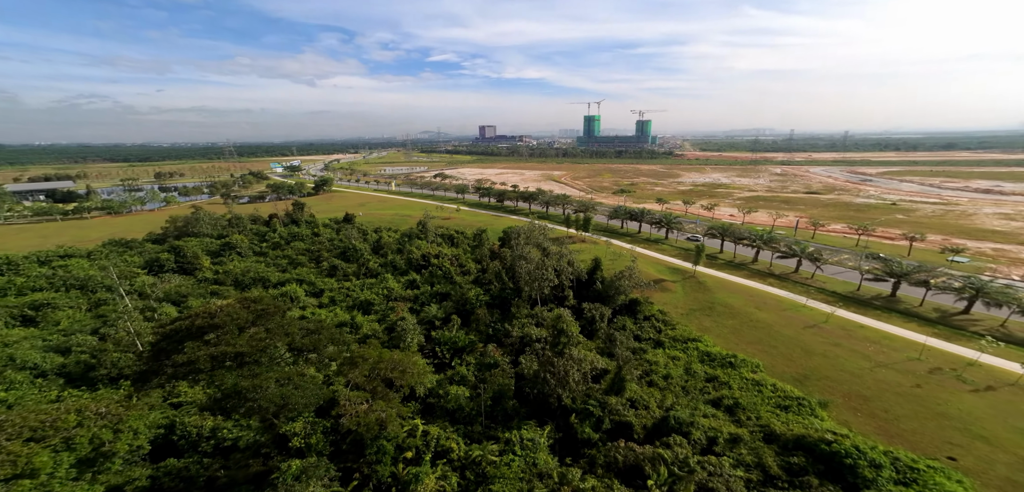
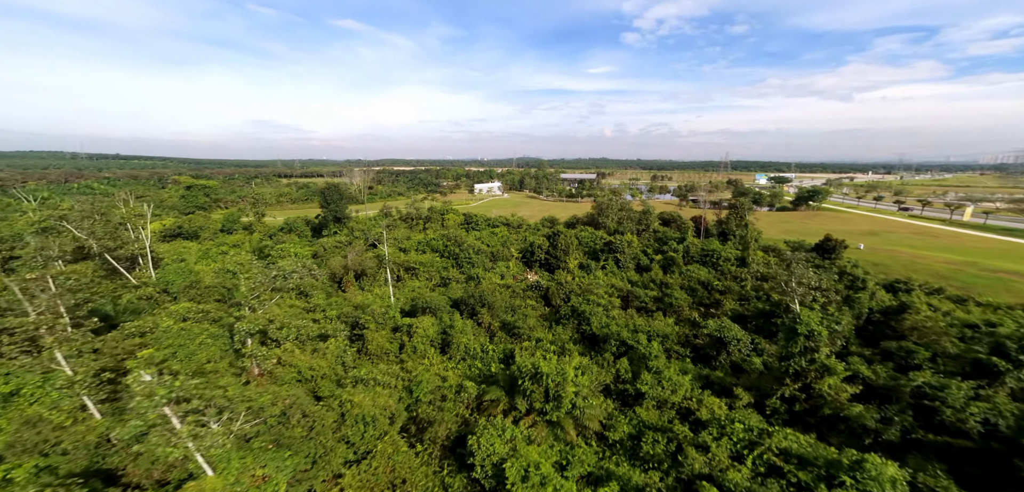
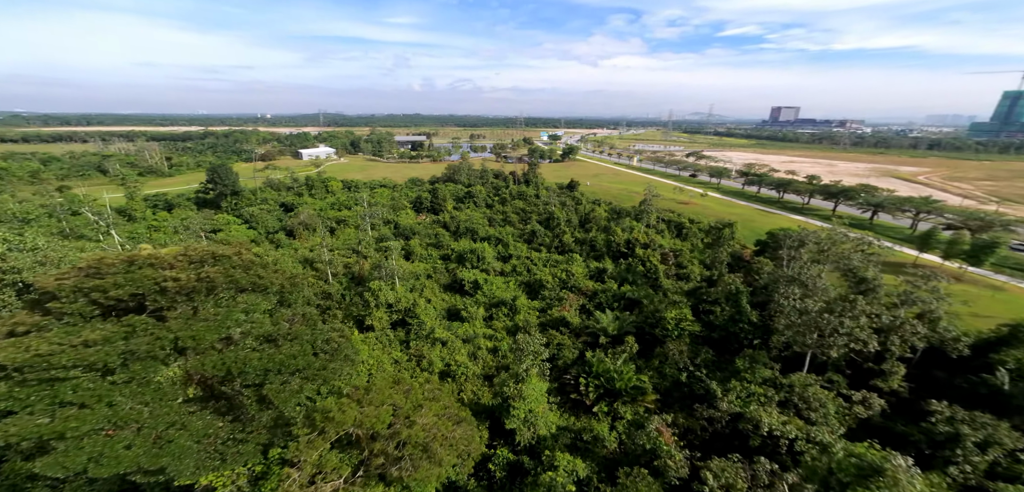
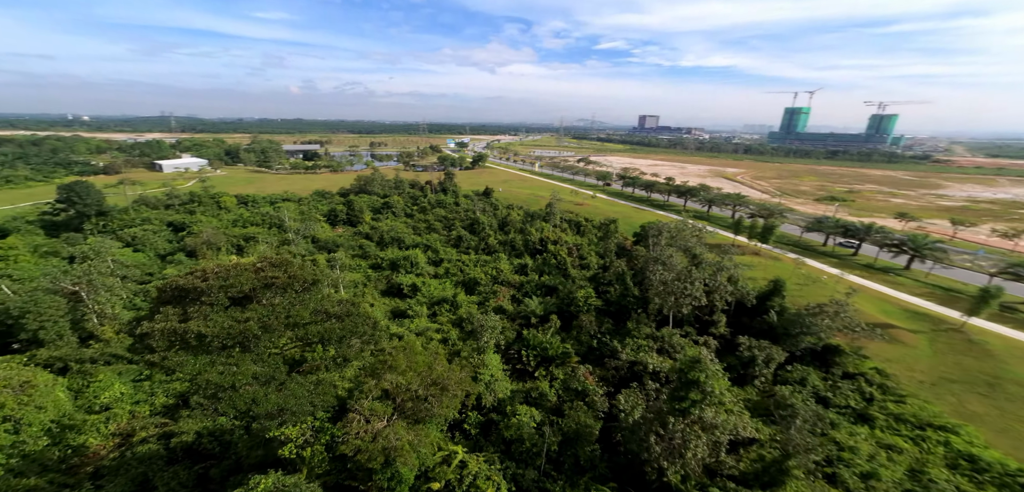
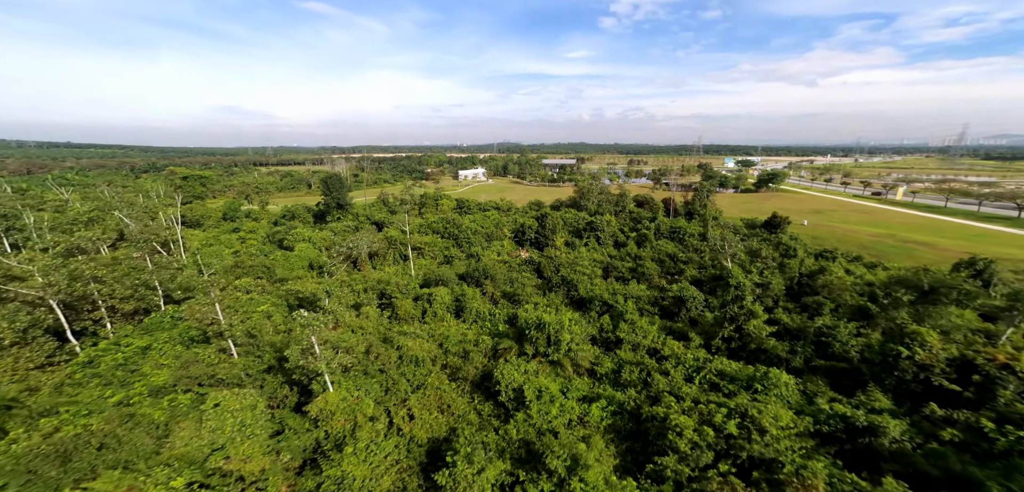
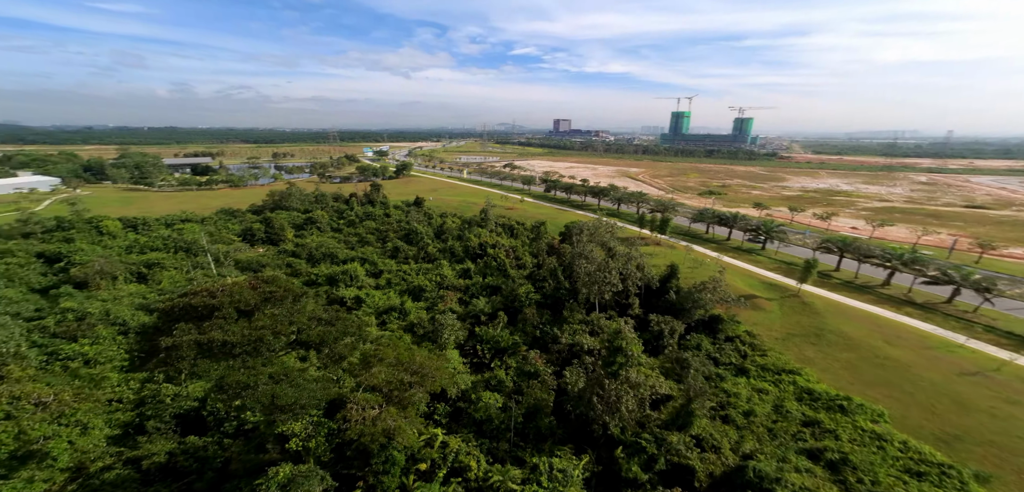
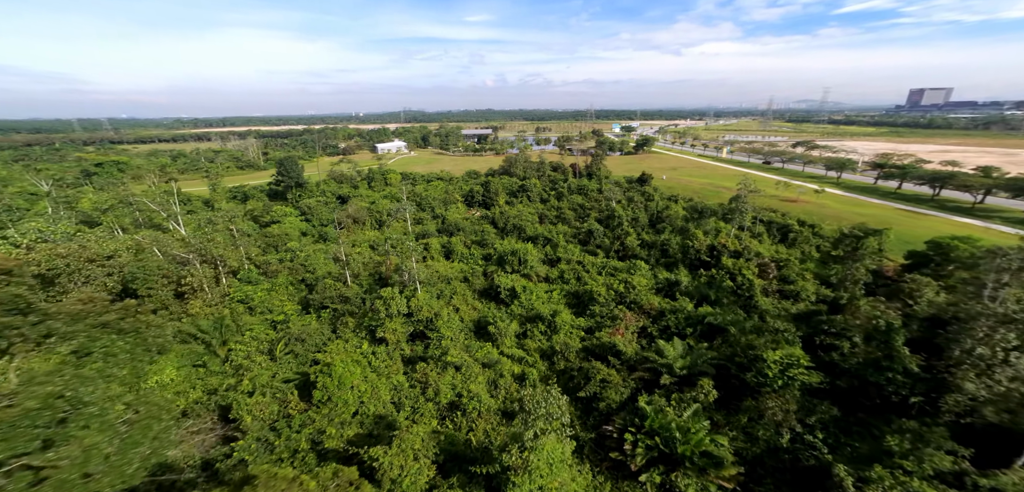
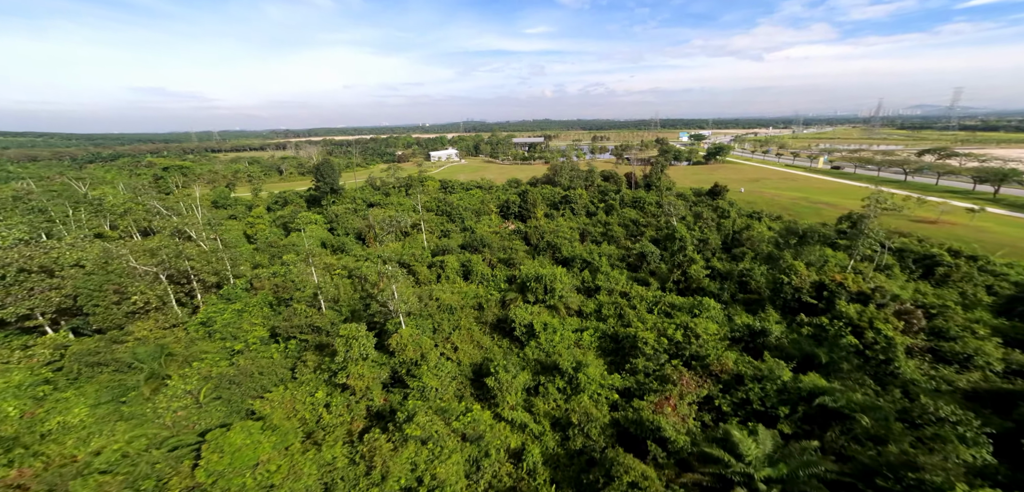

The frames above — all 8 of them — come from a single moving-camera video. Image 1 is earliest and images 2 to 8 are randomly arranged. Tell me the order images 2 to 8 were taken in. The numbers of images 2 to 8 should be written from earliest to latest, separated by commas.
6, 4, 3, 7, 8, 5, 2
